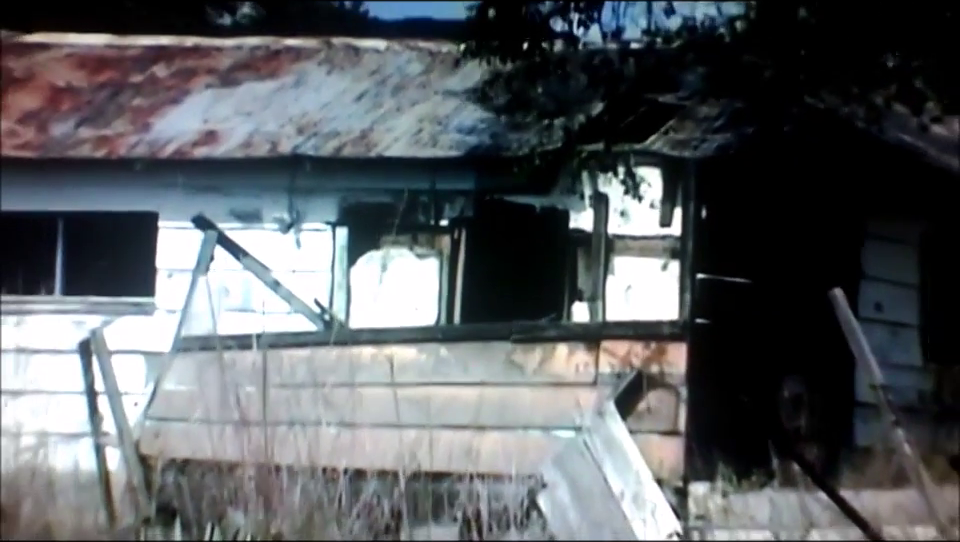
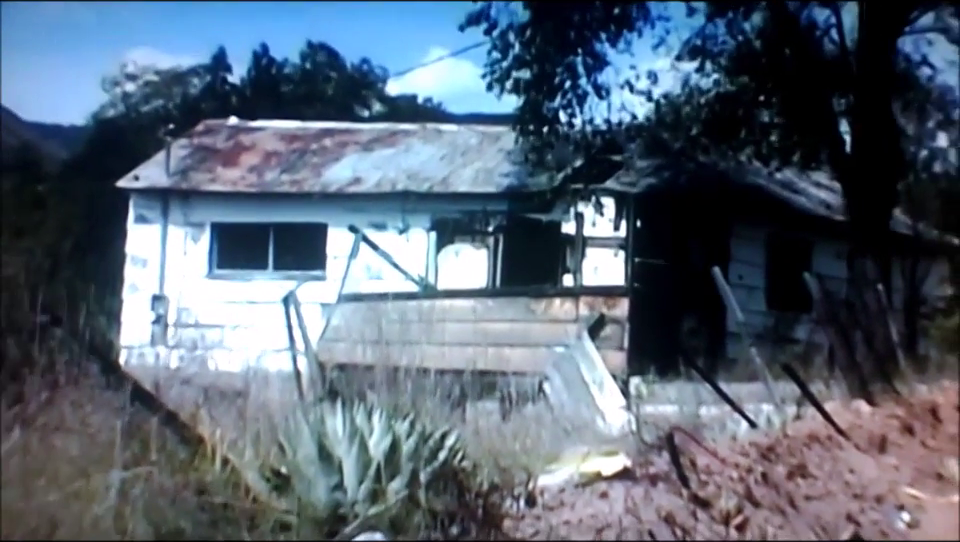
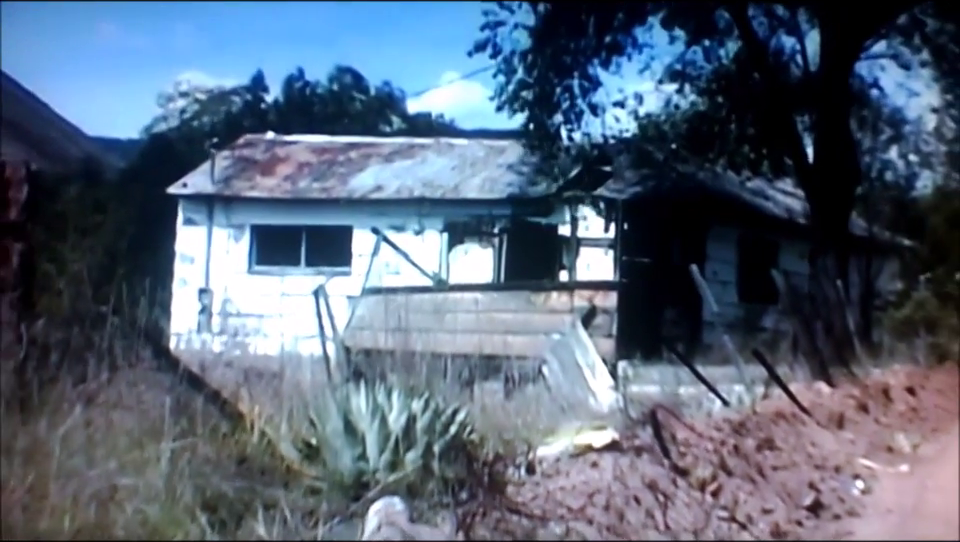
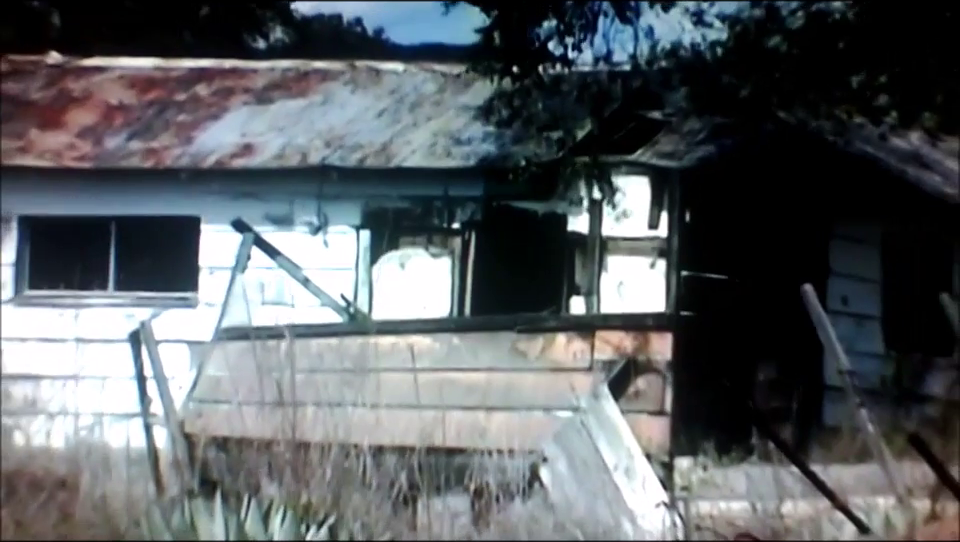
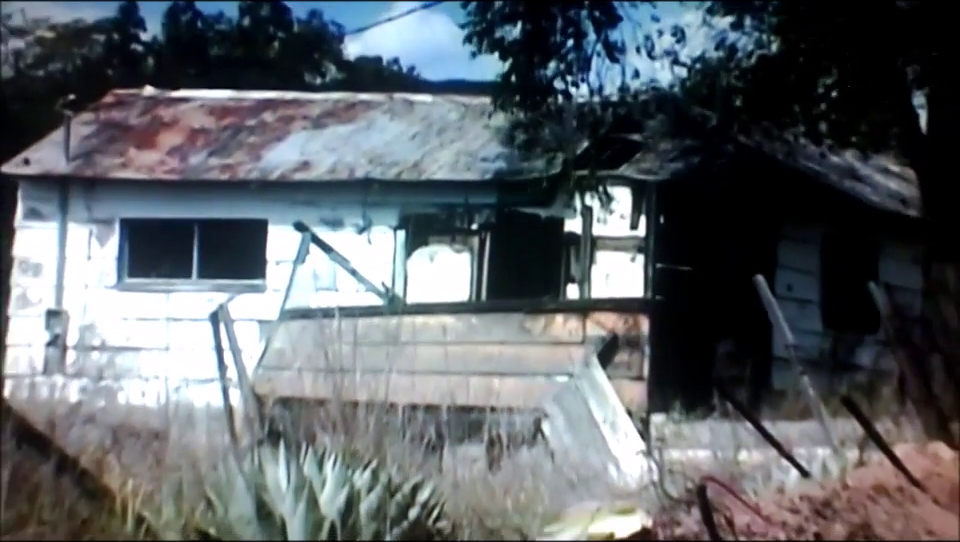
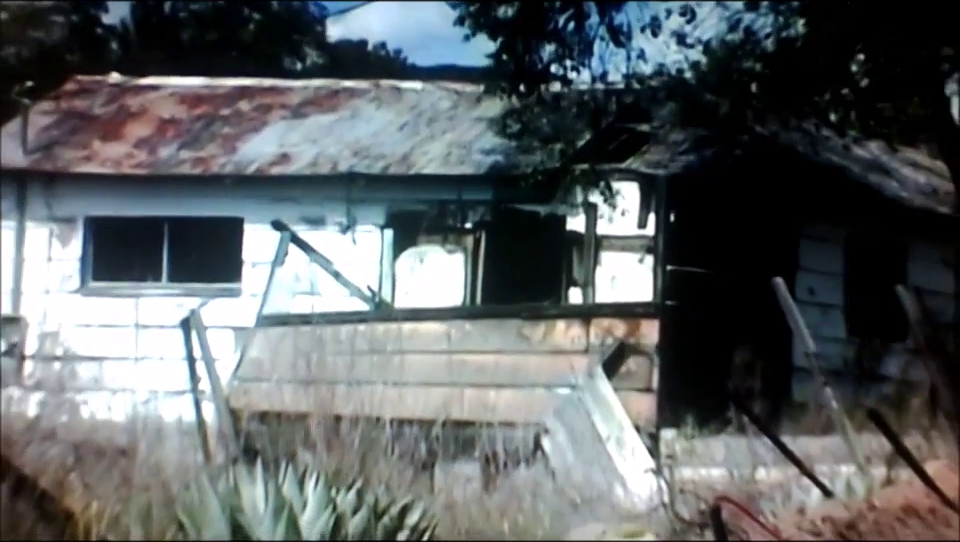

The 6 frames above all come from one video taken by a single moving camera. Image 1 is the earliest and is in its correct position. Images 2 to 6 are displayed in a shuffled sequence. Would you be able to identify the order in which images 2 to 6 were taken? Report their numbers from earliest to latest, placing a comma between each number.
4, 6, 5, 2, 3
